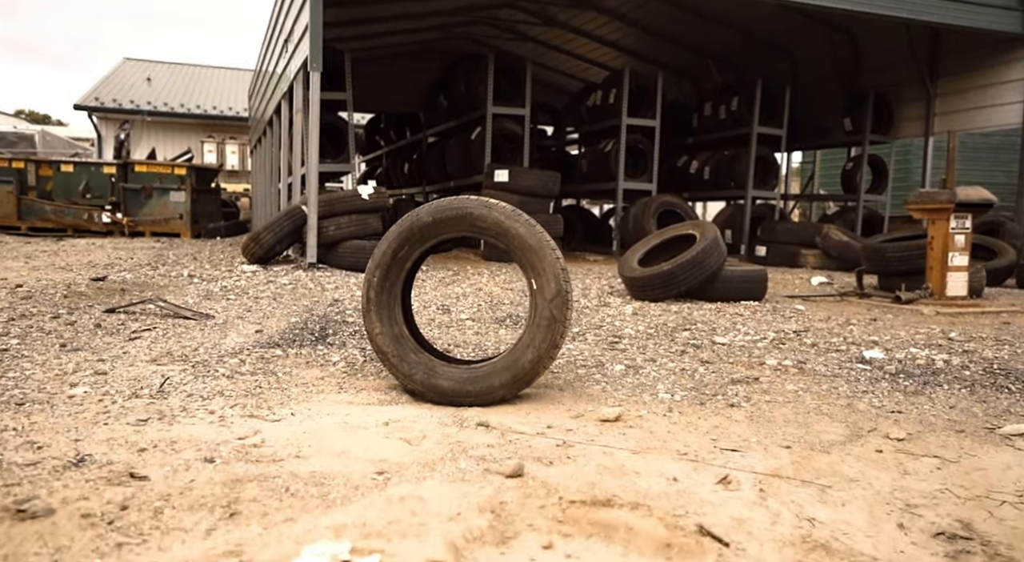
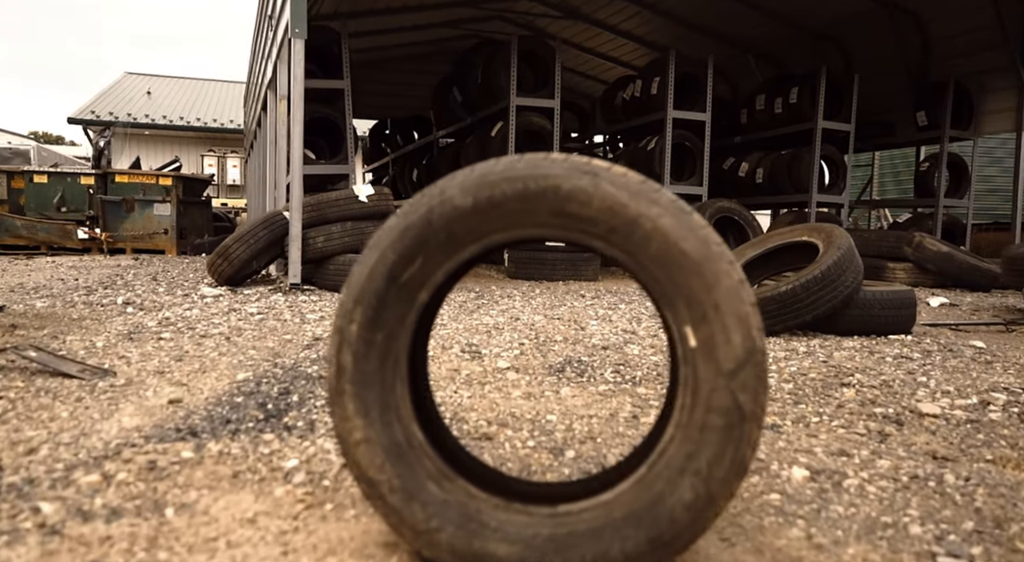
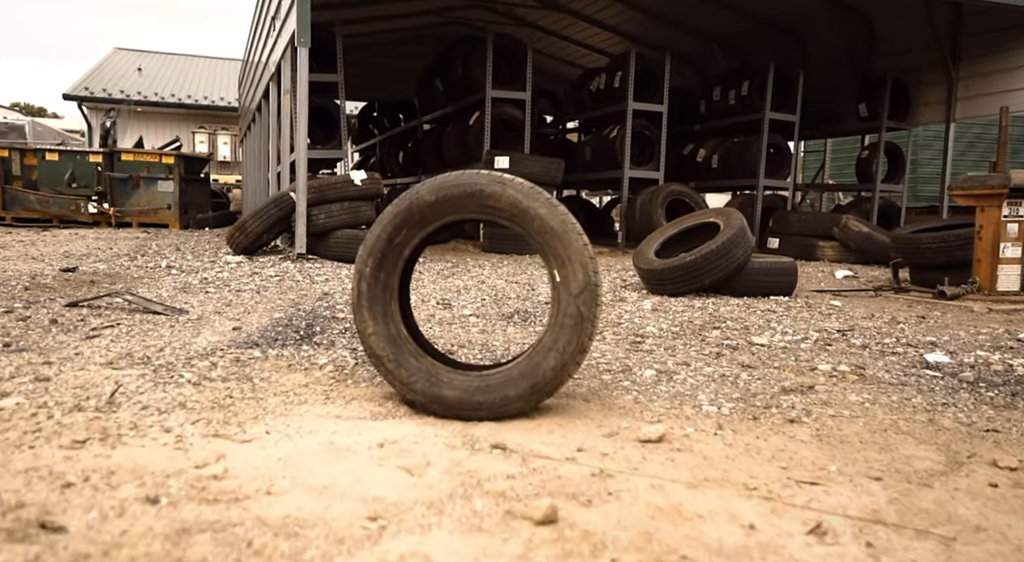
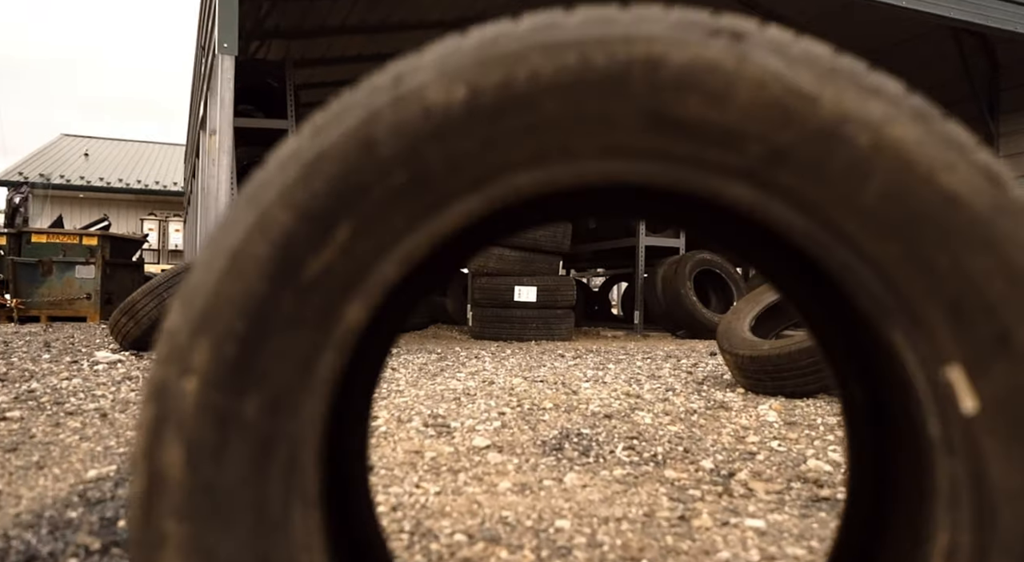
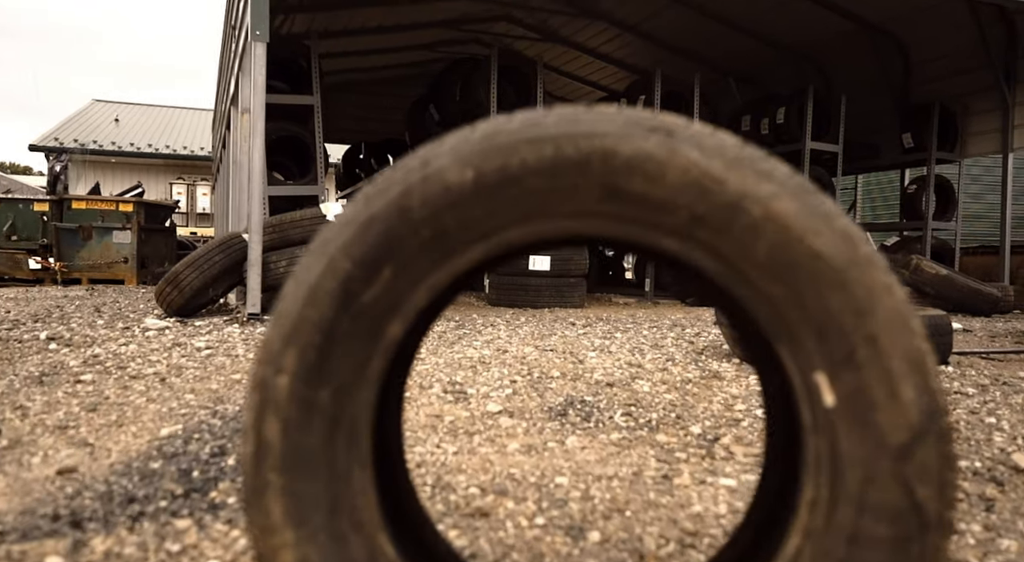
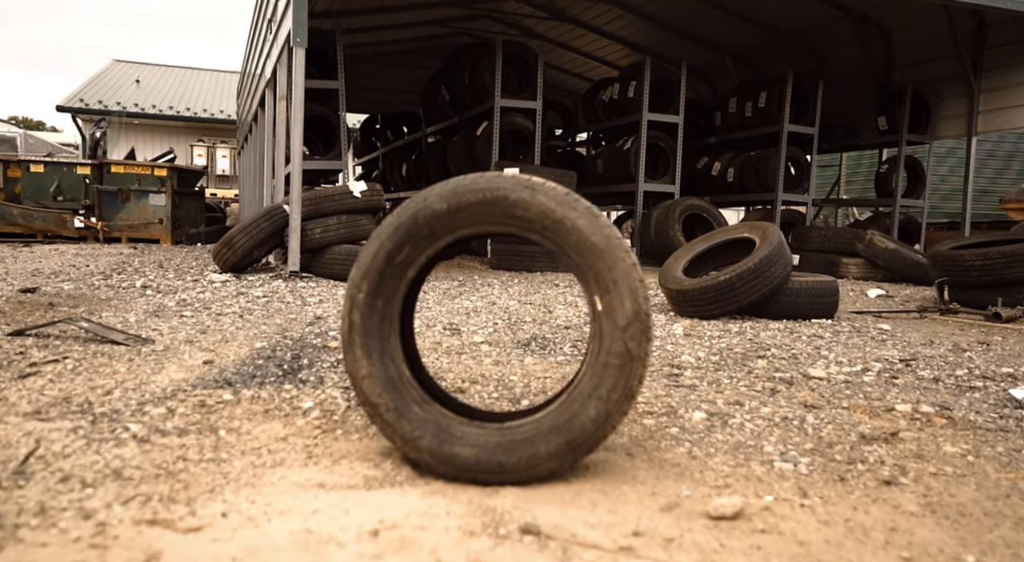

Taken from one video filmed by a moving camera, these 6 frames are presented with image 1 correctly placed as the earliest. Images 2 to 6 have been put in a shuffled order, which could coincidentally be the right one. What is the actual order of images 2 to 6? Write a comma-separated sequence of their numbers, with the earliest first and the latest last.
3, 6, 2, 5, 4
